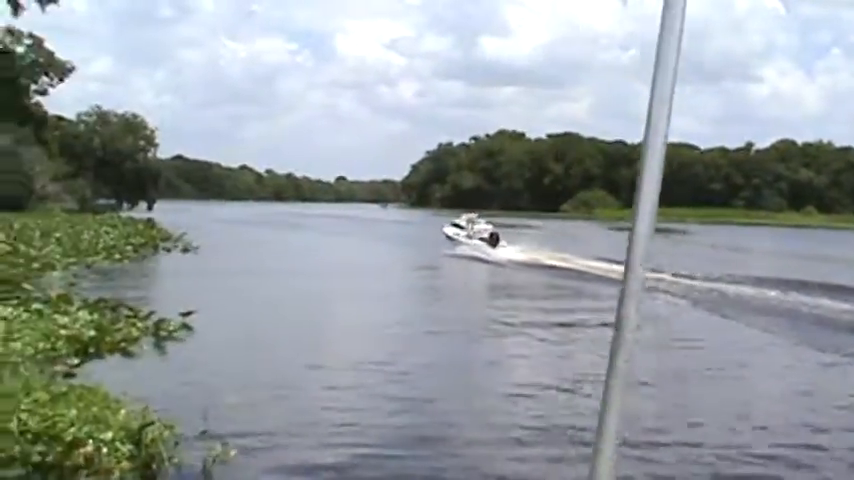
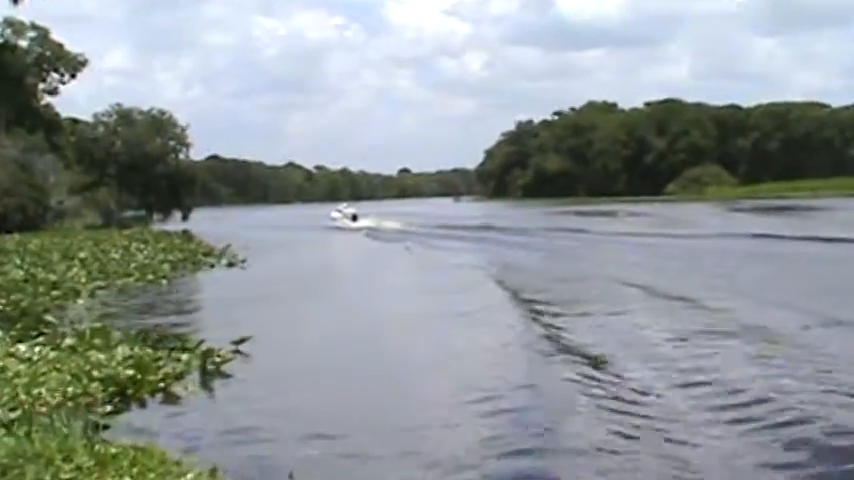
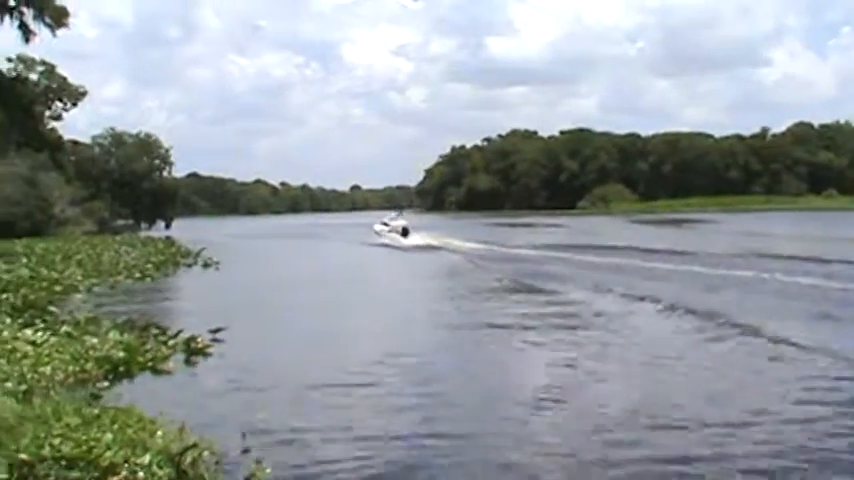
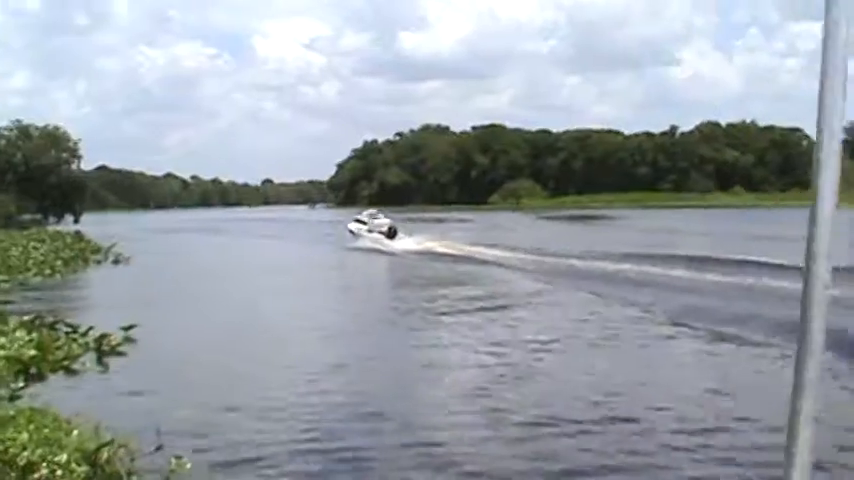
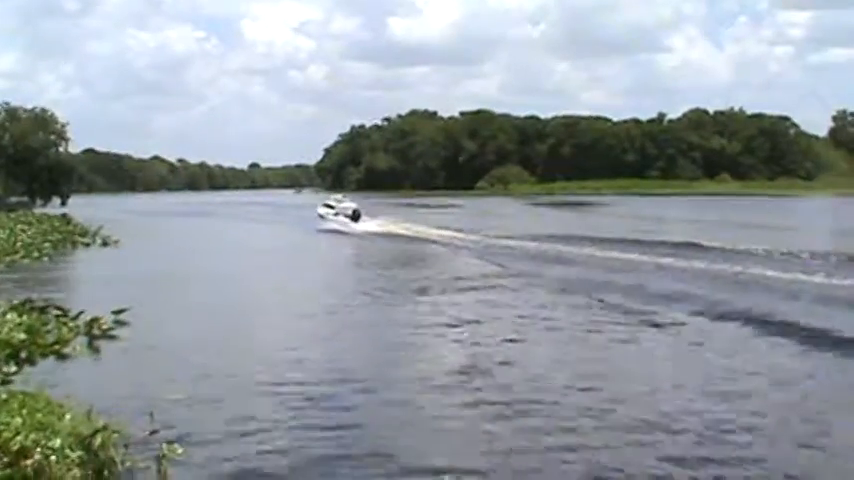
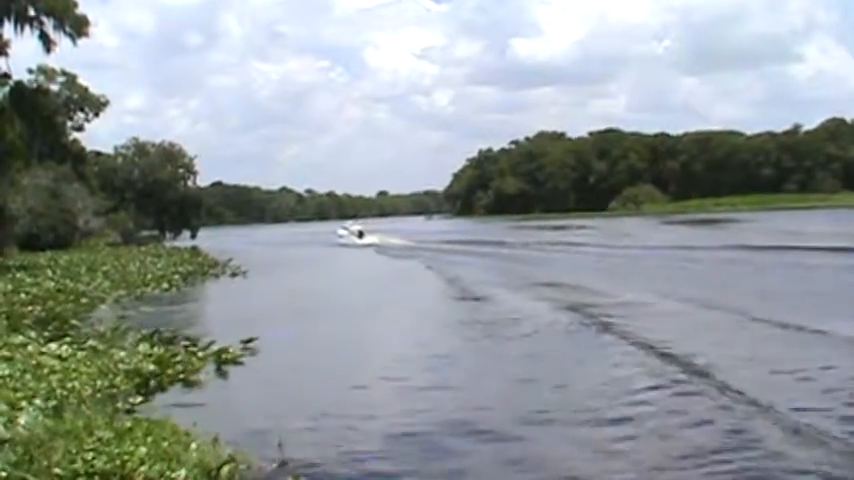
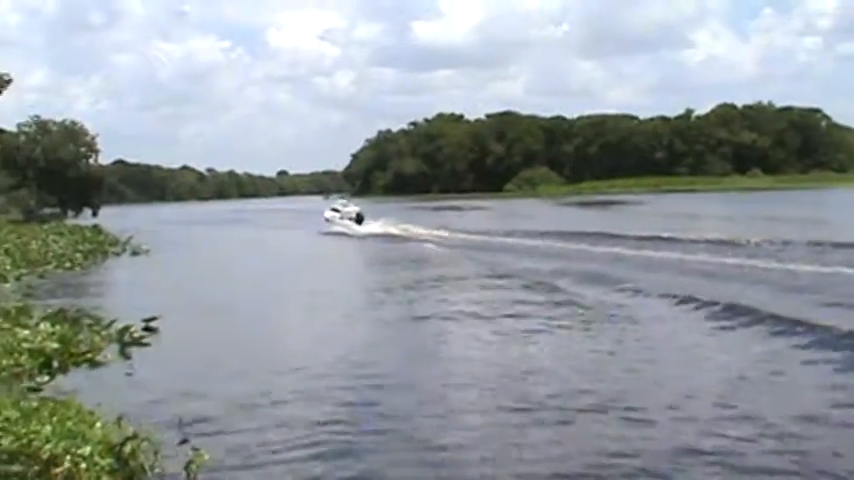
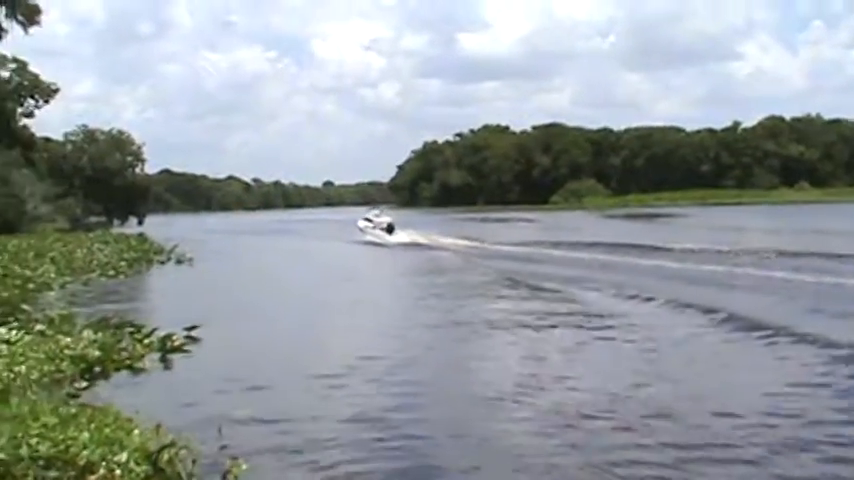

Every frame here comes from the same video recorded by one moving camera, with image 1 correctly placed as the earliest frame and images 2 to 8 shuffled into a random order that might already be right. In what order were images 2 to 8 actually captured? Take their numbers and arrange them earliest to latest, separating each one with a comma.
4, 5, 7, 8, 3, 6, 2
